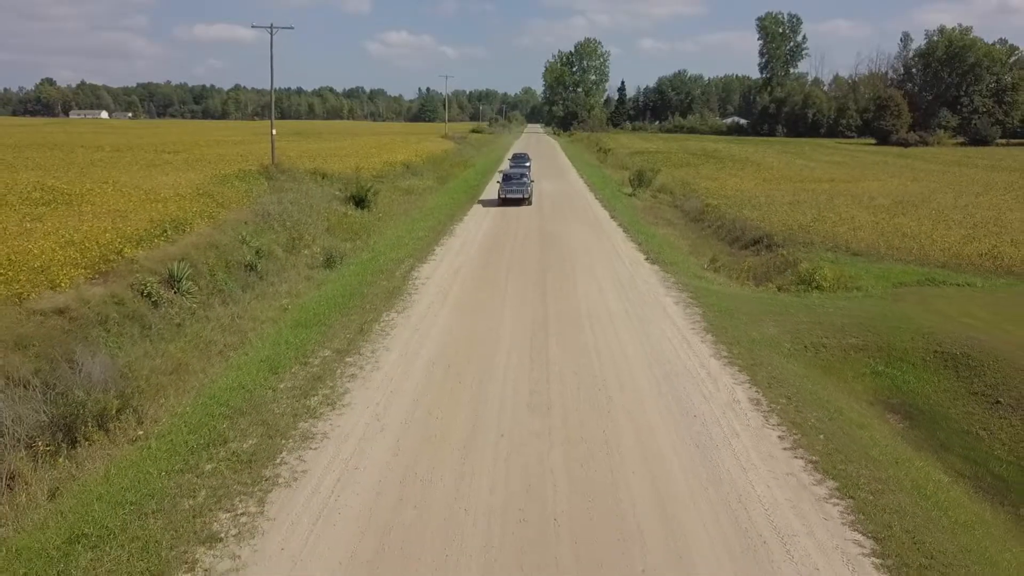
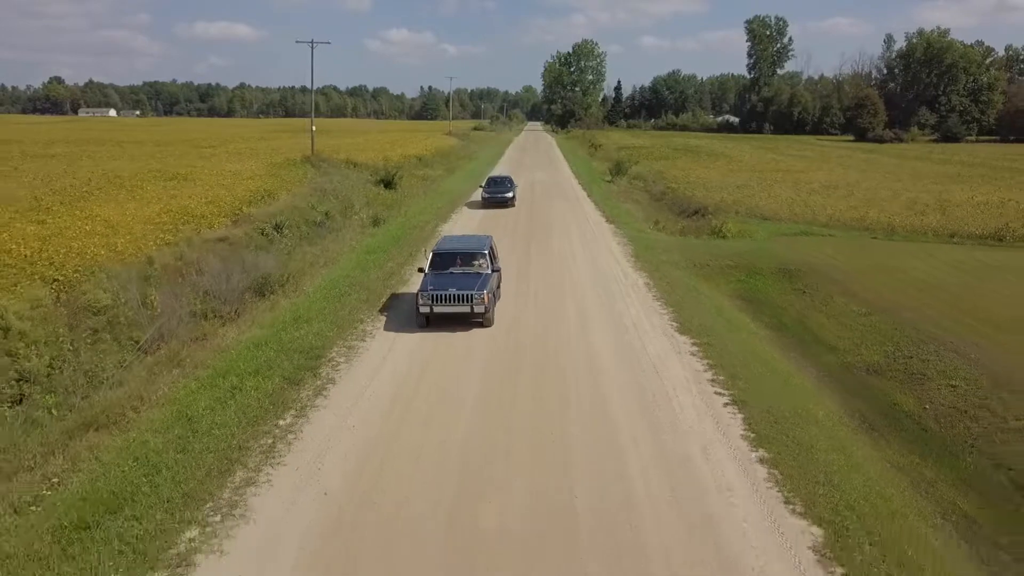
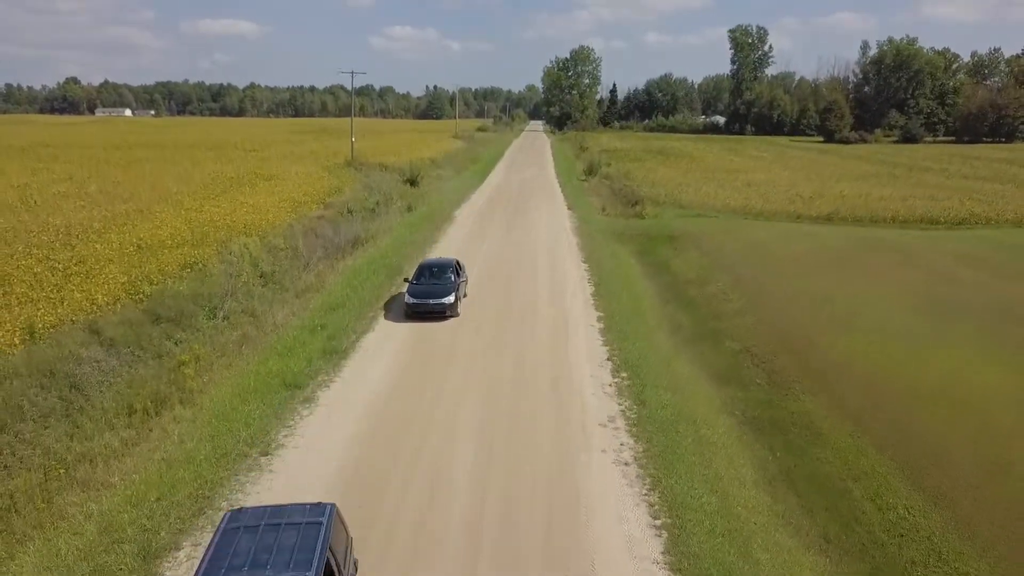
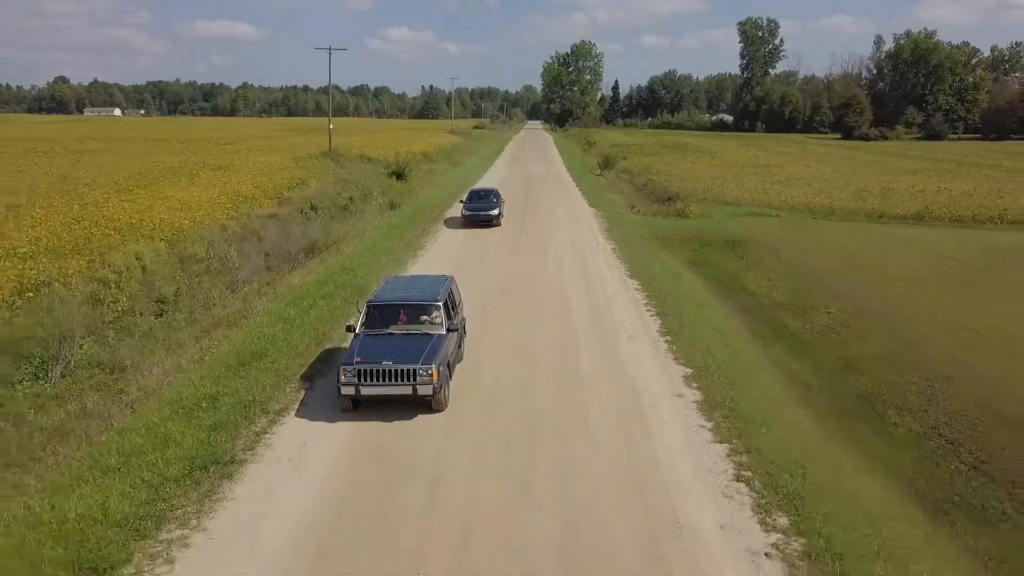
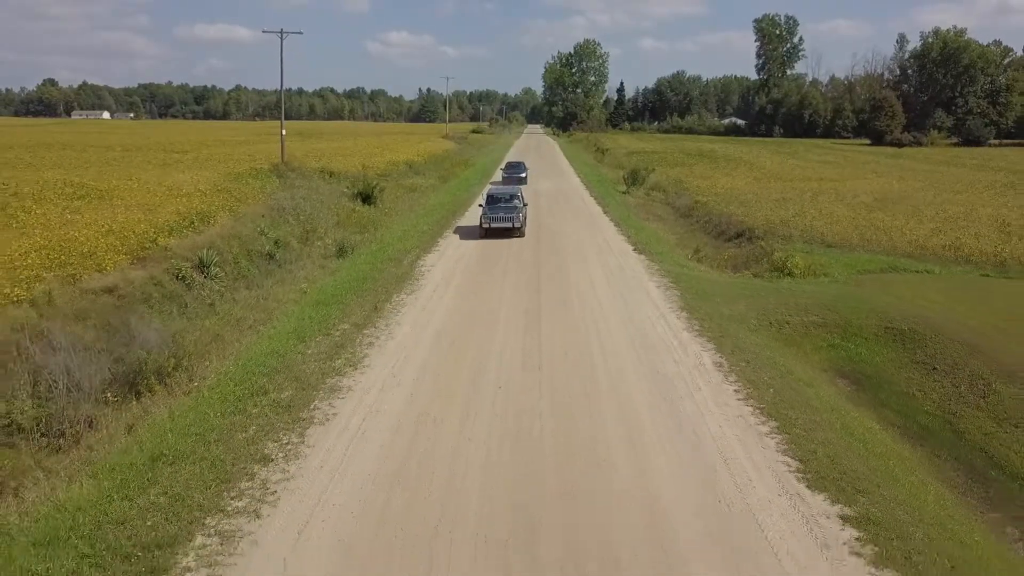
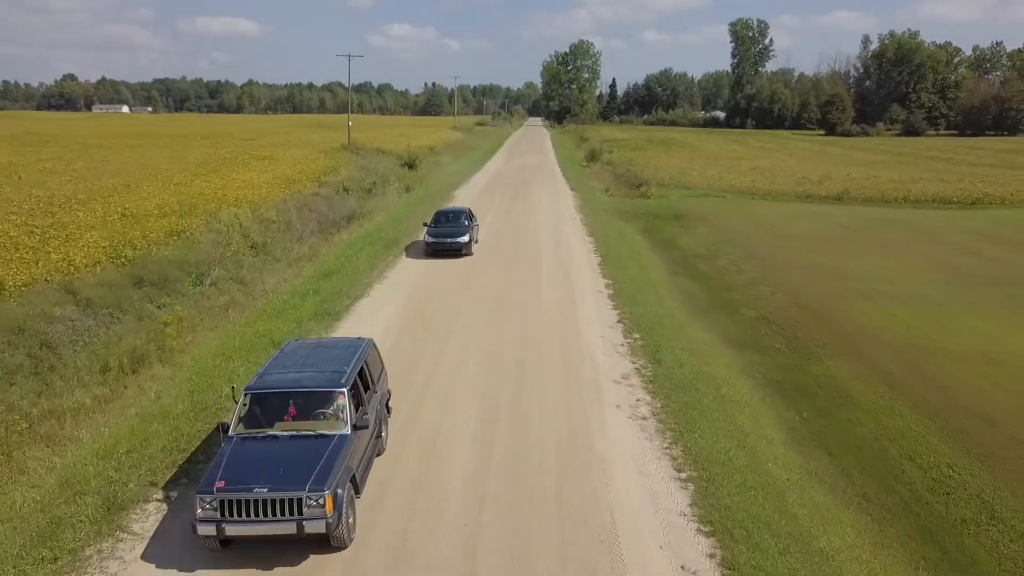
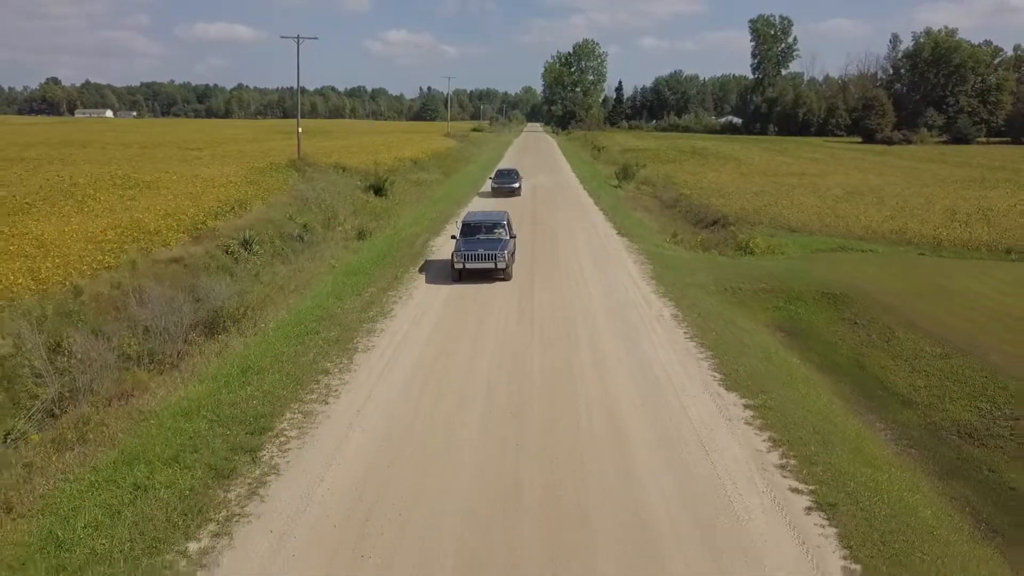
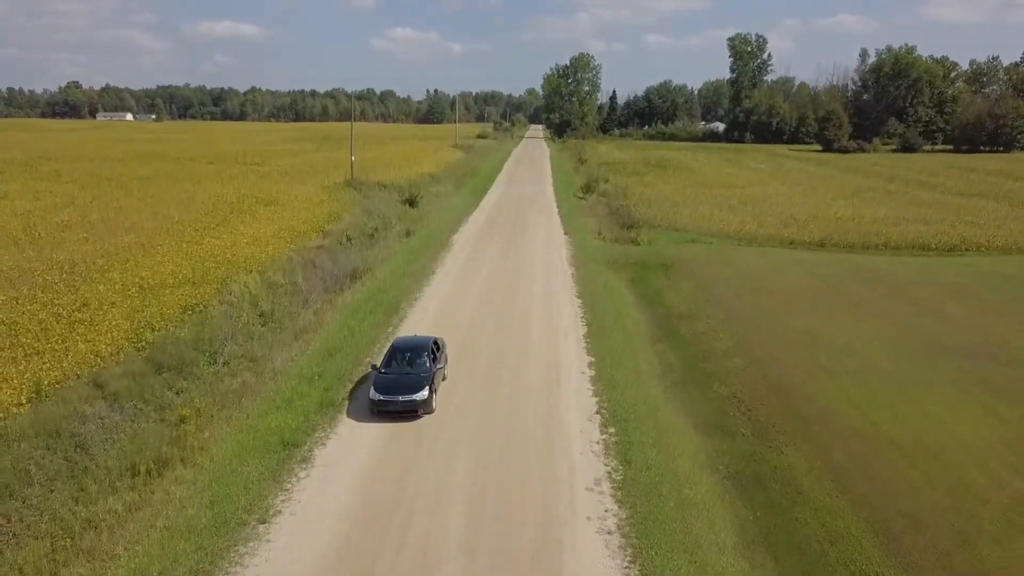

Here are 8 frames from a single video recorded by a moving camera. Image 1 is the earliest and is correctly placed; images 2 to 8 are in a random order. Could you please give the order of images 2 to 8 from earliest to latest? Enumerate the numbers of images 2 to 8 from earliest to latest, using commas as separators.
5, 7, 2, 4, 6, 3, 8
